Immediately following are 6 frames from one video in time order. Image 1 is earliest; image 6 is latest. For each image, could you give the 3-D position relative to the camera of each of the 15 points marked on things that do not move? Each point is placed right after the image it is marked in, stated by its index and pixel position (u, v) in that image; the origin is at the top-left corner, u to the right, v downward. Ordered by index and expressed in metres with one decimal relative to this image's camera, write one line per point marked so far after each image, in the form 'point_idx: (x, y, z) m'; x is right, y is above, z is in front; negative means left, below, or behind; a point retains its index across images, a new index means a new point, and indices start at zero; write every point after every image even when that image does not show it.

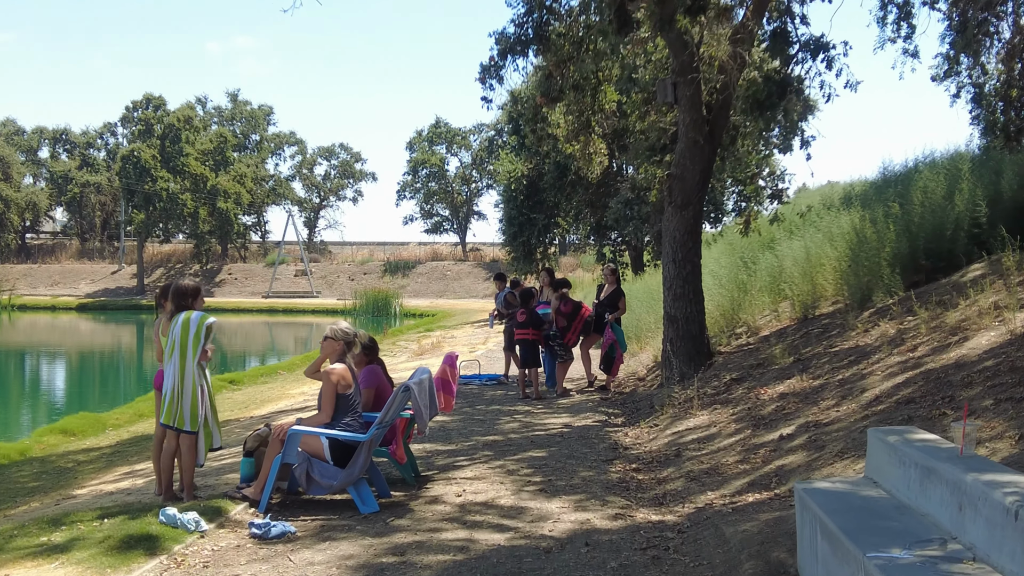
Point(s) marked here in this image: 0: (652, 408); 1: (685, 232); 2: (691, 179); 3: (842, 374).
0: (+1.6, -1.4, +10.1) m
1: (+2.2, +0.7, +10.9) m
2: (+2.3, +1.4, +10.9) m
3: (+3.2, -0.8, +8.3) m
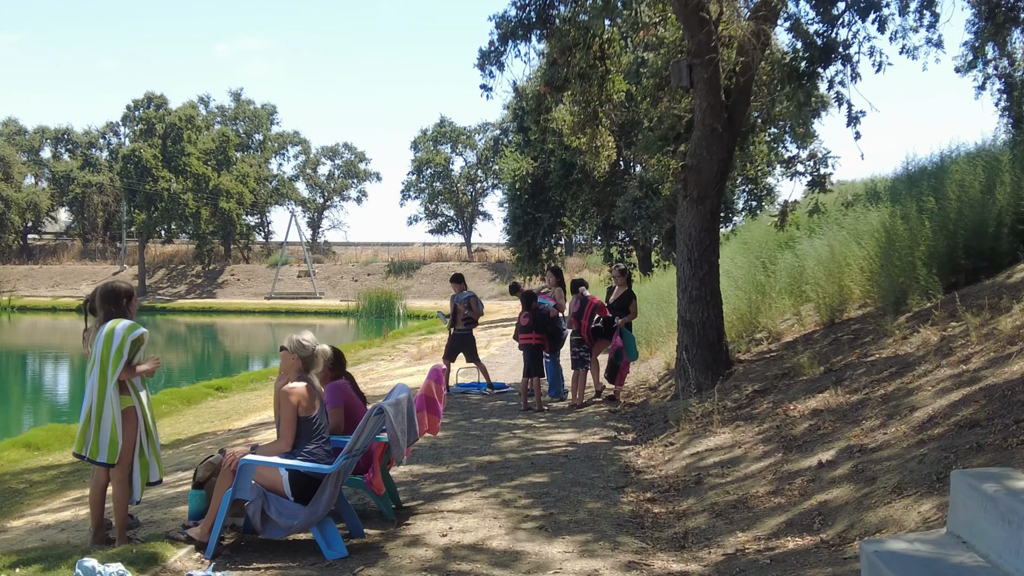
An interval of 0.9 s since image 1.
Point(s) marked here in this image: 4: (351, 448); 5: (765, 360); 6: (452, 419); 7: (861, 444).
0: (+1.6, -1.4, +9.1) m
1: (+2.2, +0.7, +10.0) m
2: (+2.3, +1.3, +9.9) m
3: (+3.2, -0.8, +7.3) m
4: (-1.0, -1.0, +5.2) m
5: (+3.0, -0.8, +10.1) m
6: (-0.7, -1.6, +10.5) m
7: (+2.5, -1.1, +6.2) m
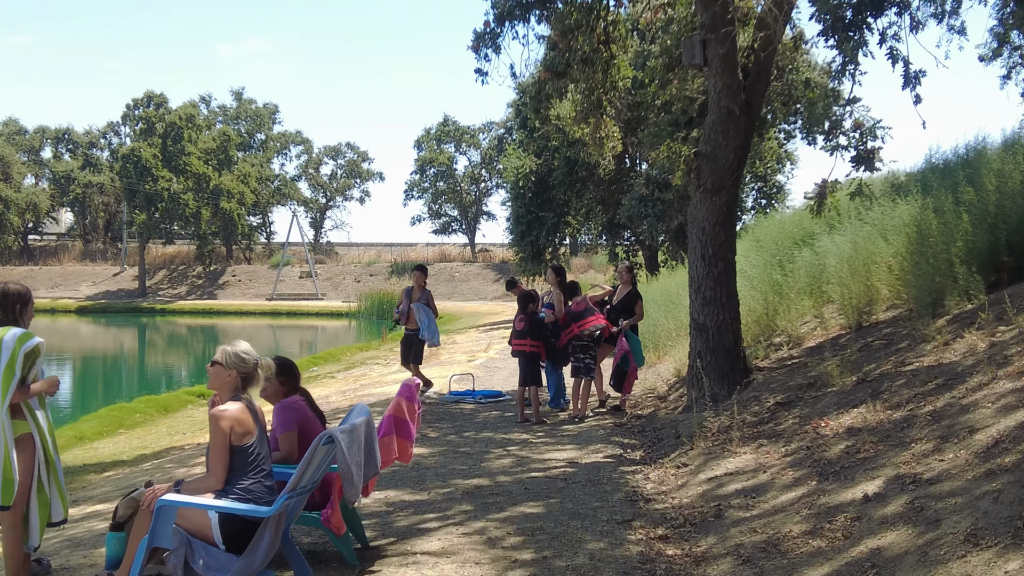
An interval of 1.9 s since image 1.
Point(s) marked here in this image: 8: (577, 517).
0: (+1.6, -1.4, +8.1) m
1: (+2.1, +0.7, +9.0) m
2: (+2.2, +1.3, +8.9) m
3: (+3.1, -0.8, +6.3) m
4: (-1.1, -1.0, +4.2) m
5: (+2.9, -0.8, +9.1) m
6: (-0.8, -1.6, +9.6) m
7: (+2.4, -1.1, +5.2) m
8: (+0.4, -1.6, +5.9) m
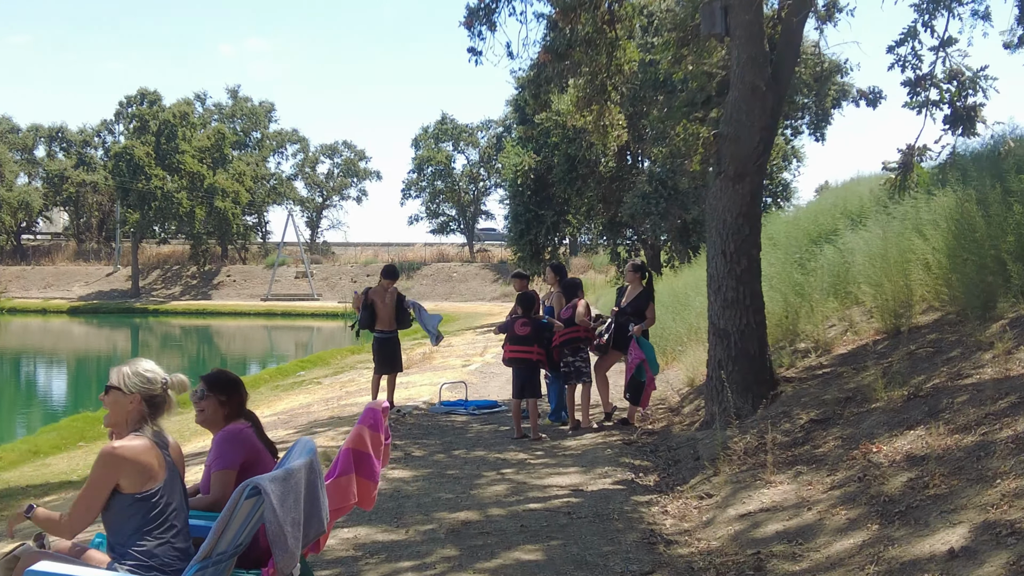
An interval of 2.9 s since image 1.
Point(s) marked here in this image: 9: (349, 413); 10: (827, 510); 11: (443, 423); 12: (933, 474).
0: (+1.5, -1.4, +7.1) m
1: (+2.1, +0.7, +7.9) m
2: (+2.2, +1.3, +7.8) m
3: (+3.0, -0.8, +5.3) m
4: (-1.1, -1.0, +3.1) m
5: (+2.9, -0.8, +8.1) m
6: (-0.8, -1.6, +8.5) m
7: (+2.4, -1.1, +4.1) m
8: (+0.4, -1.6, +4.8) m
9: (-2.1, -1.6, +11.0) m
10: (+1.9, -1.3, +5.2) m
11: (-0.8, -1.5, +9.9) m
12: (+2.5, -1.1, +5.0) m
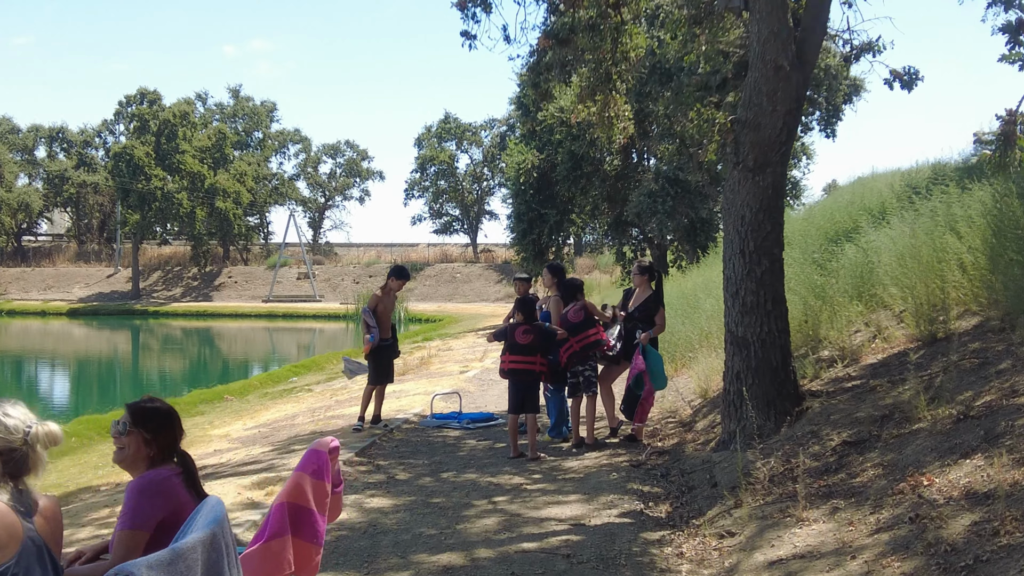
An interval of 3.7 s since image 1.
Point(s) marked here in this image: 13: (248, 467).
0: (+1.5, -1.5, +6.2) m
1: (+2.0, +0.7, +7.1) m
2: (+2.1, +1.3, +7.0) m
3: (+3.0, -0.9, +4.4) m
4: (-1.2, -1.0, +2.3) m
5: (+2.8, -0.9, +7.2) m
6: (-0.9, -1.6, +7.7) m
7: (+2.3, -1.1, +3.3) m
8: (+0.3, -1.6, +4.0) m
9: (-2.1, -1.6, +10.2) m
10: (+1.8, -1.4, +4.3) m
11: (-0.8, -1.6, +9.0) m
12: (+2.4, -1.1, +4.2) m
13: (-2.5, -1.7, +8.2) m
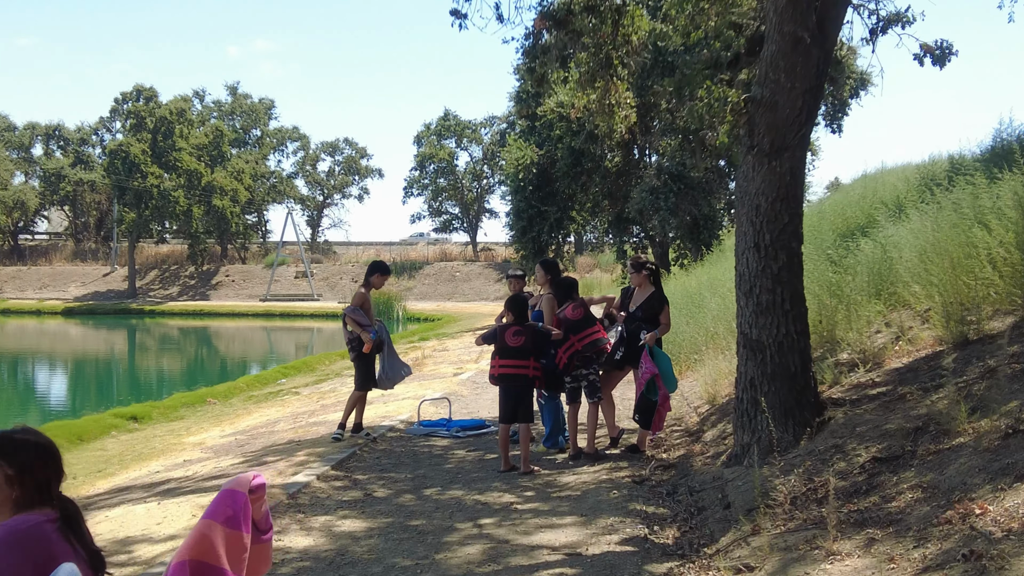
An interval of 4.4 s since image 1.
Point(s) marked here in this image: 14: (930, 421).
0: (+1.4, -1.4, +5.5) m
1: (+1.9, +0.7, +6.4) m
2: (+2.0, +1.3, +6.3) m
3: (+2.9, -0.9, +3.7) m
4: (-1.3, -1.0, +1.6) m
5: (+2.7, -0.9, +6.5) m
6: (-1.0, -1.6, +7.0) m
7: (+2.2, -1.1, +2.6) m
8: (+0.3, -1.6, +3.3) m
9: (-2.2, -1.6, +9.5) m
10: (+1.7, -1.3, +3.6) m
11: (-0.9, -1.6, +8.3) m
12: (+2.3, -1.1, +3.5) m
13: (-2.6, -1.7, +7.5) m
14: (+2.8, -0.9, +5.7) m
